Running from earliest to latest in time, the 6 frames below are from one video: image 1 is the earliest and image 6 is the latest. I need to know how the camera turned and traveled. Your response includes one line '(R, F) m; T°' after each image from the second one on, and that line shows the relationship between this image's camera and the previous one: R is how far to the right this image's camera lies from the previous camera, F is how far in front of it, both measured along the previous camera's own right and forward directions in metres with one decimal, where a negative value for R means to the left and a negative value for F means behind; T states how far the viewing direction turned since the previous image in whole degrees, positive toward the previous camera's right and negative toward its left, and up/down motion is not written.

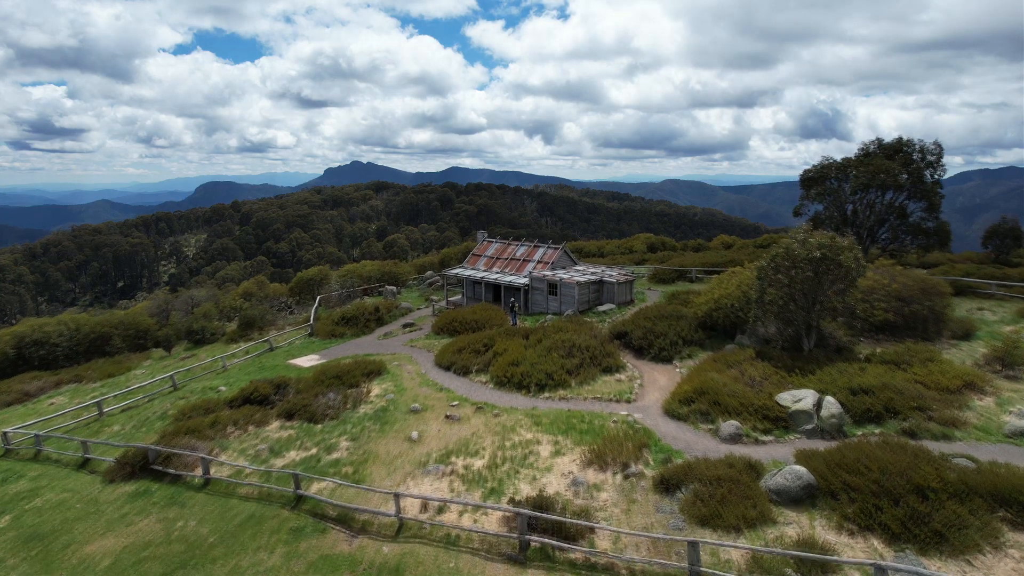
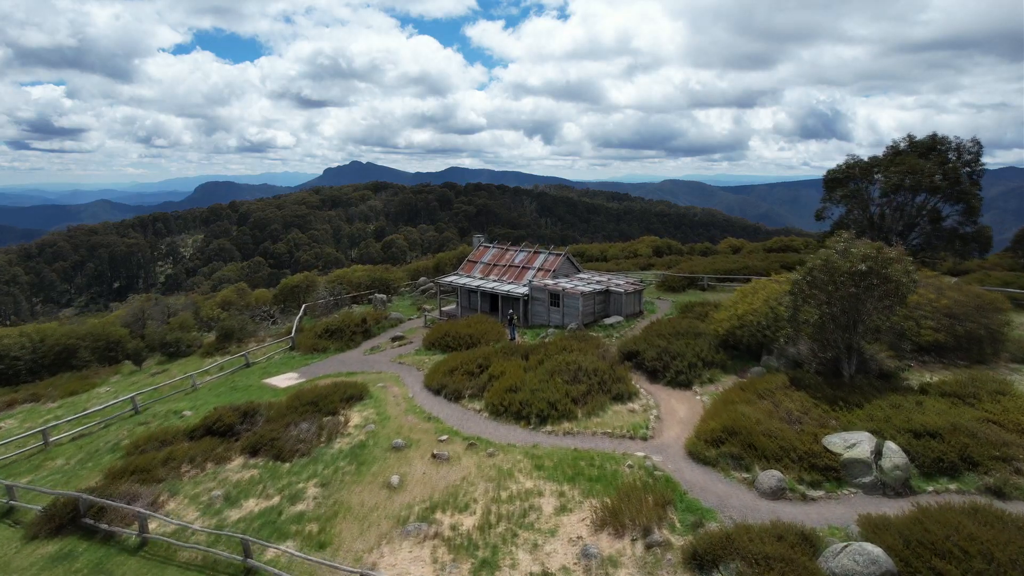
(0.0, +2.5) m; 0°
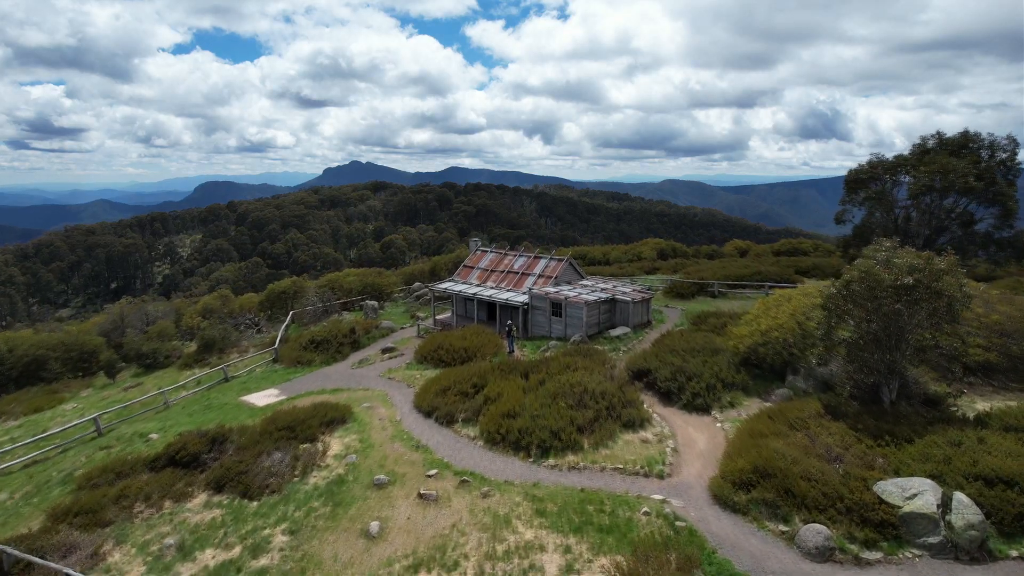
(0.0, +1.9) m; 0°
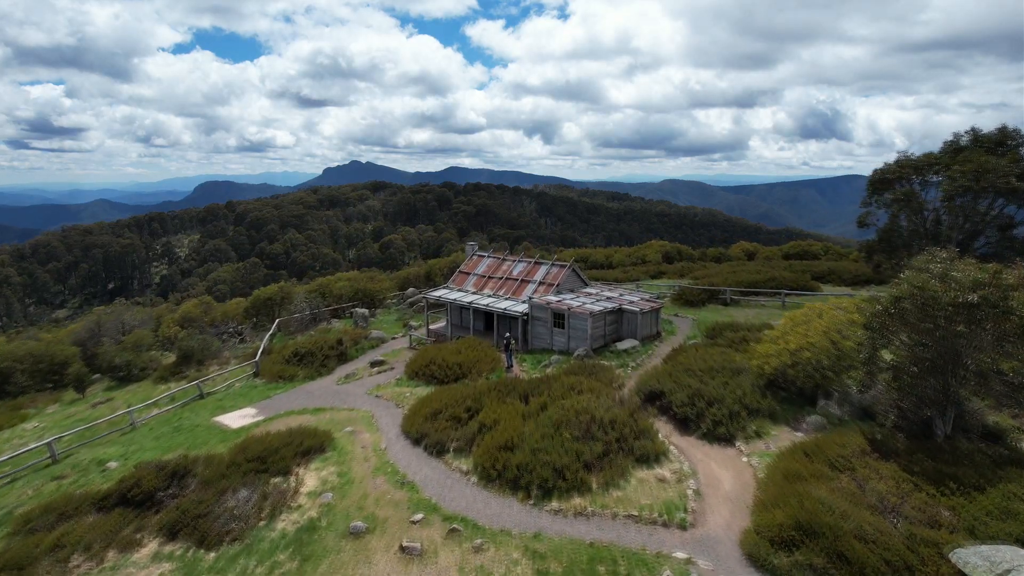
(0.0, +1.9) m; 0°
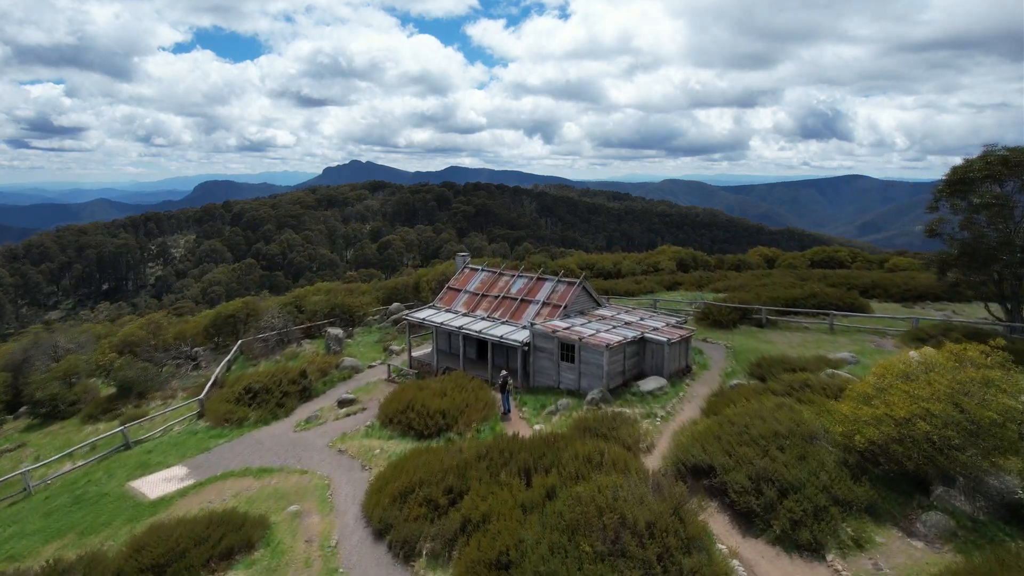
(+0.1, +4.4) m; 0°
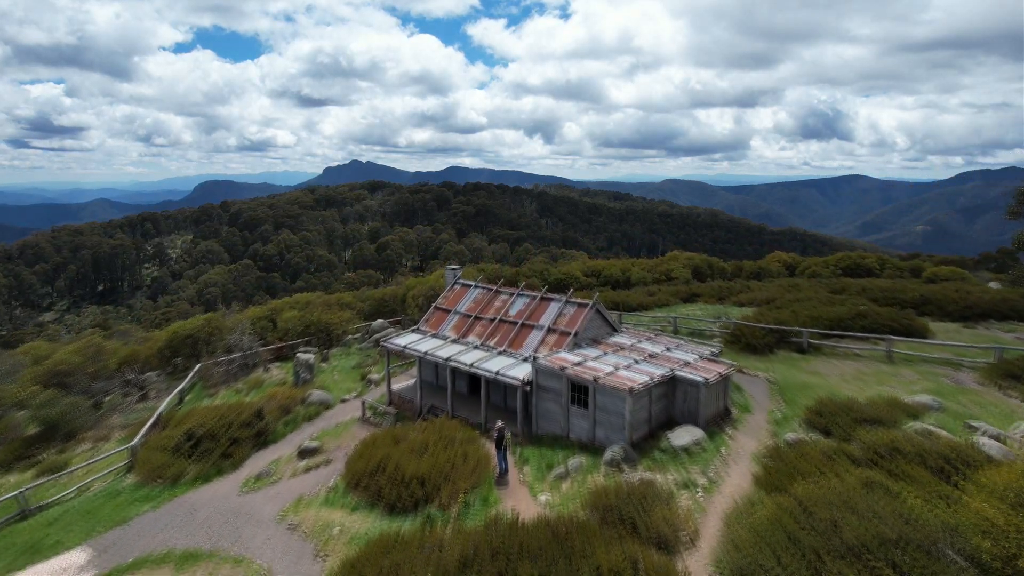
(0.0, +3.8) m; 0°
